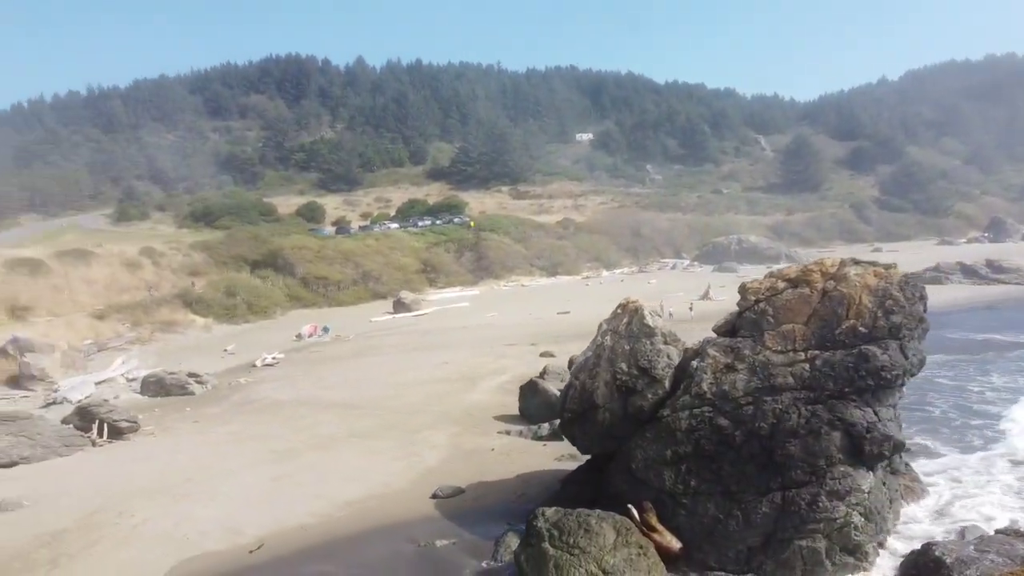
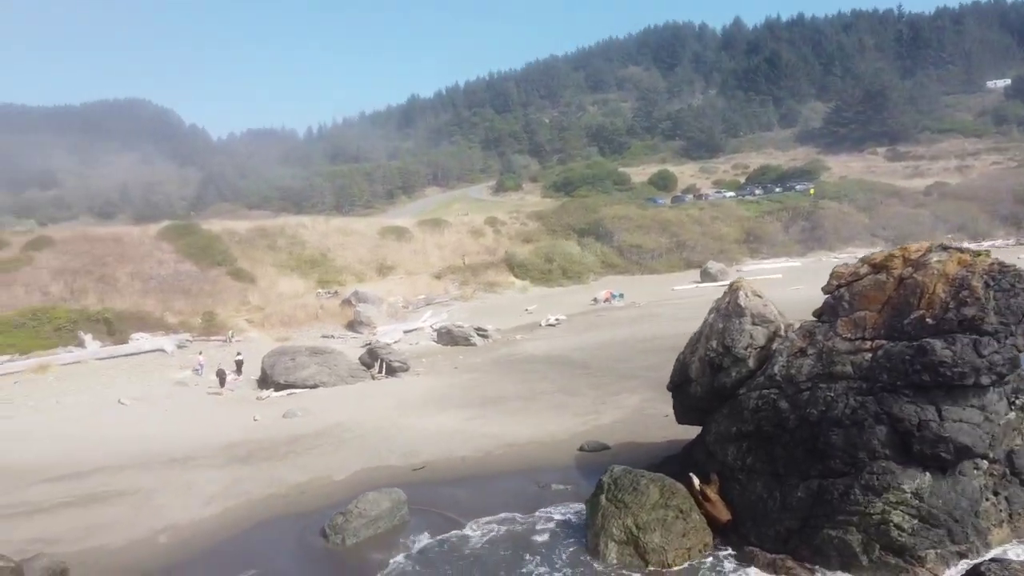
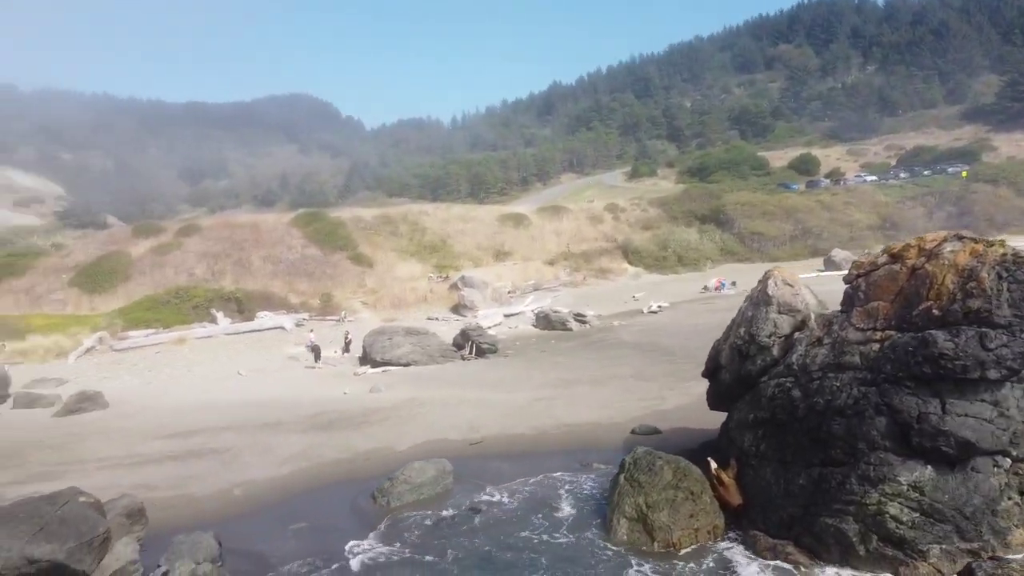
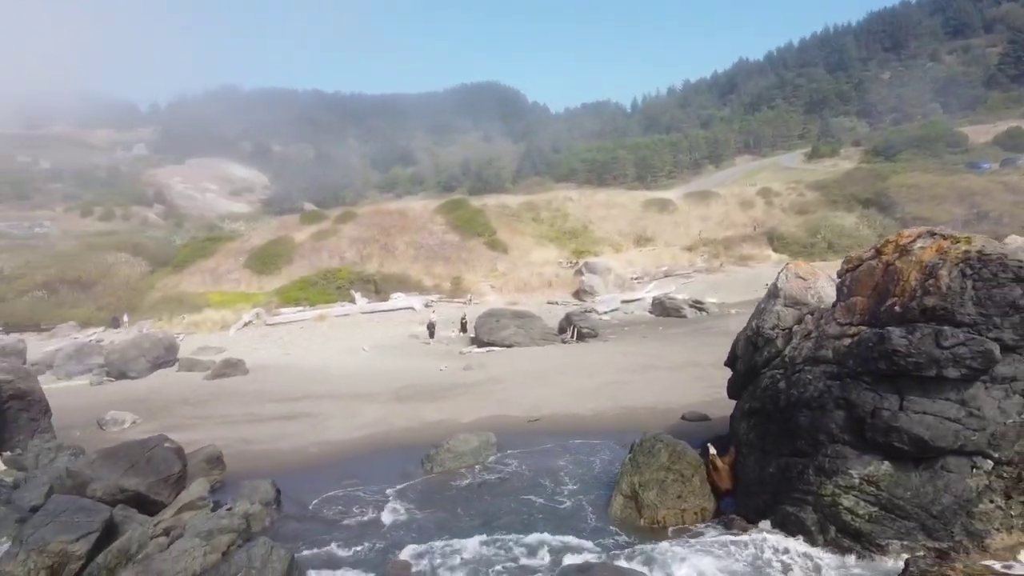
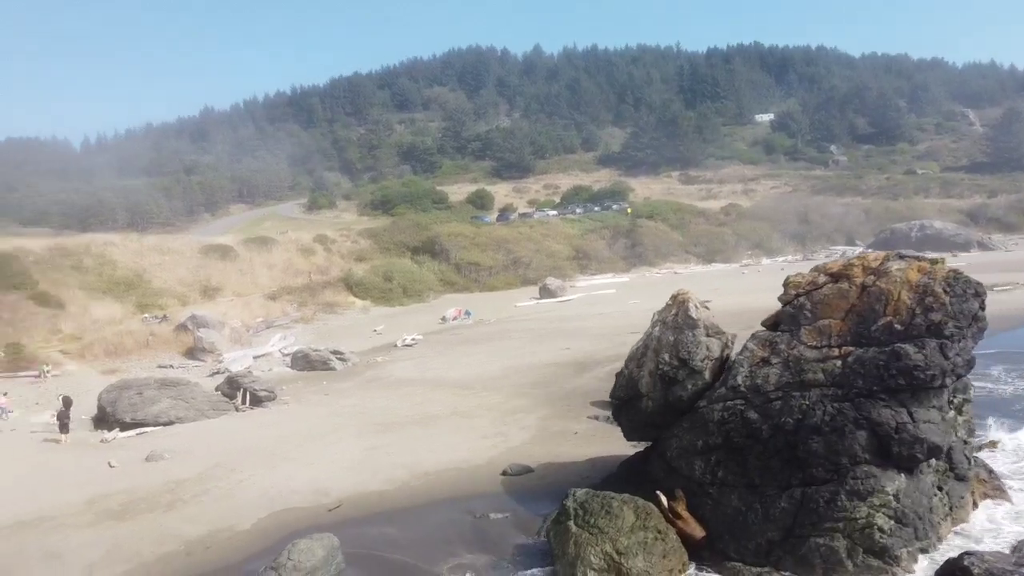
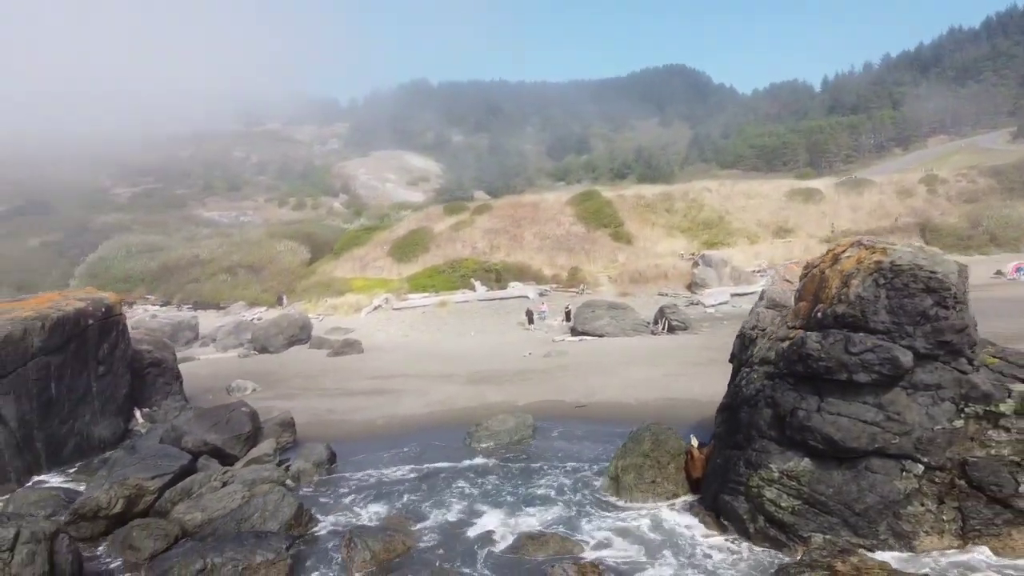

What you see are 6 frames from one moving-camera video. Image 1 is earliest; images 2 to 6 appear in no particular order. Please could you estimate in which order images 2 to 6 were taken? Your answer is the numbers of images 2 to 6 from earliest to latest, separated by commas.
5, 2, 3, 4, 6
